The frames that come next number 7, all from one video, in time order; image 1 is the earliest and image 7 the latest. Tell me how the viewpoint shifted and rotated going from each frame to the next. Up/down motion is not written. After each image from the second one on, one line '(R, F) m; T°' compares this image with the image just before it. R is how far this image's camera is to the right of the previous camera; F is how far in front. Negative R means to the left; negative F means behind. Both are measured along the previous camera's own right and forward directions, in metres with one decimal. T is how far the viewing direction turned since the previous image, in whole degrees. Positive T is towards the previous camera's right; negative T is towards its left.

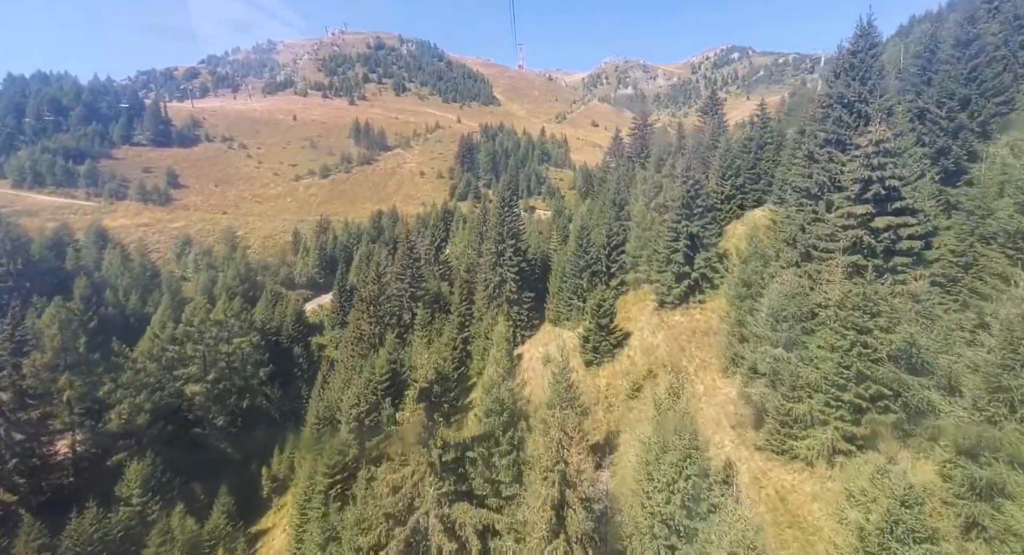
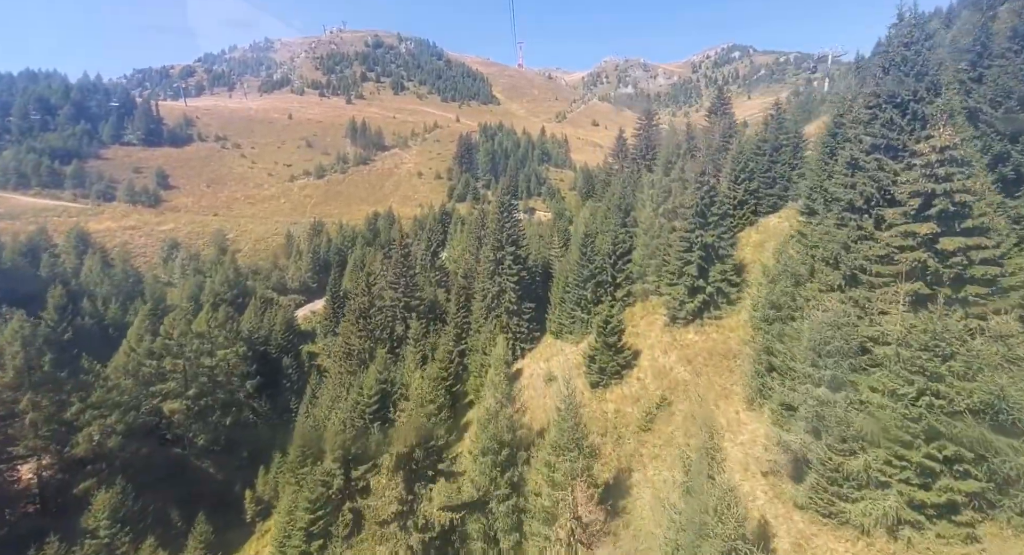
(0.0, +3.4) m; 0°
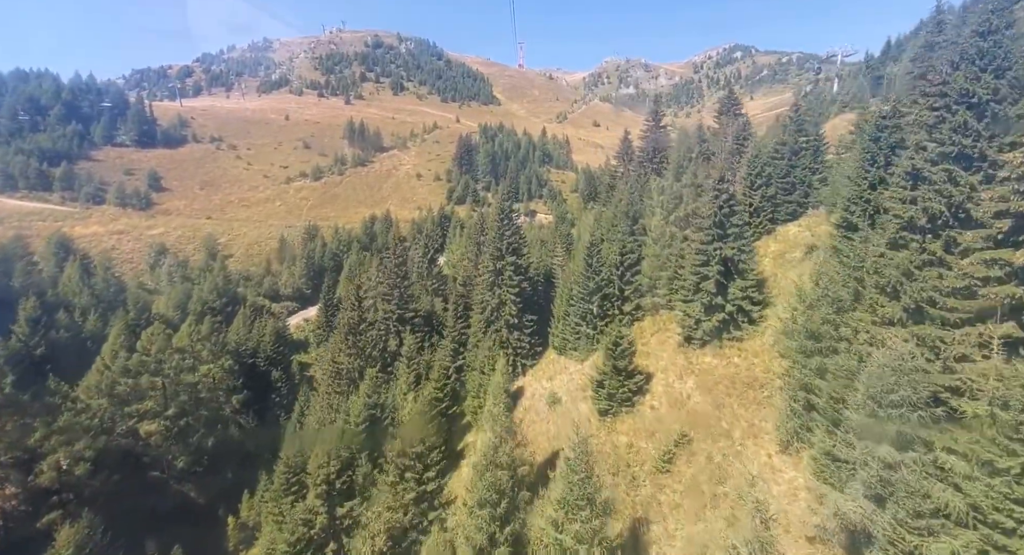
(0.0, +3.5) m; 0°
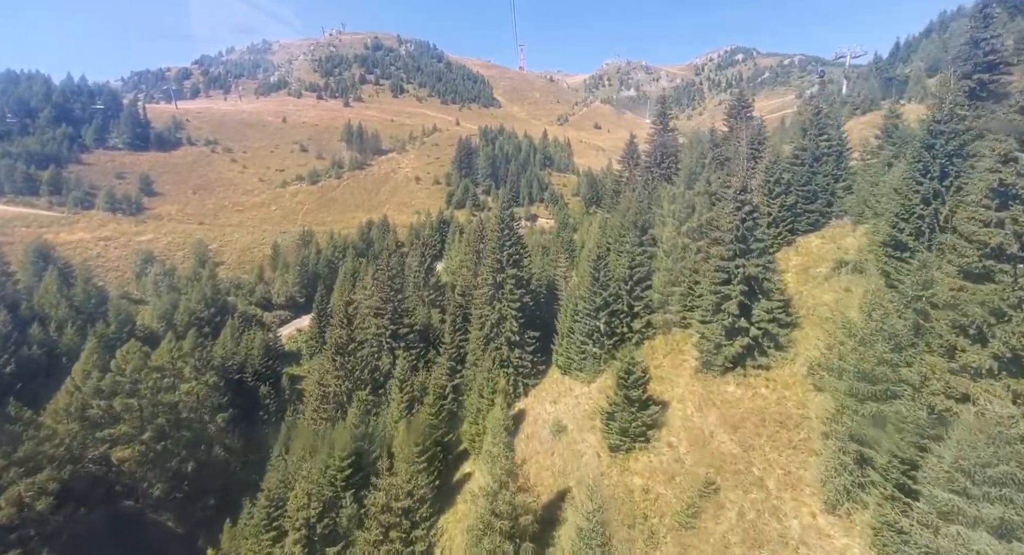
(-0.1, +3.4) m; 0°
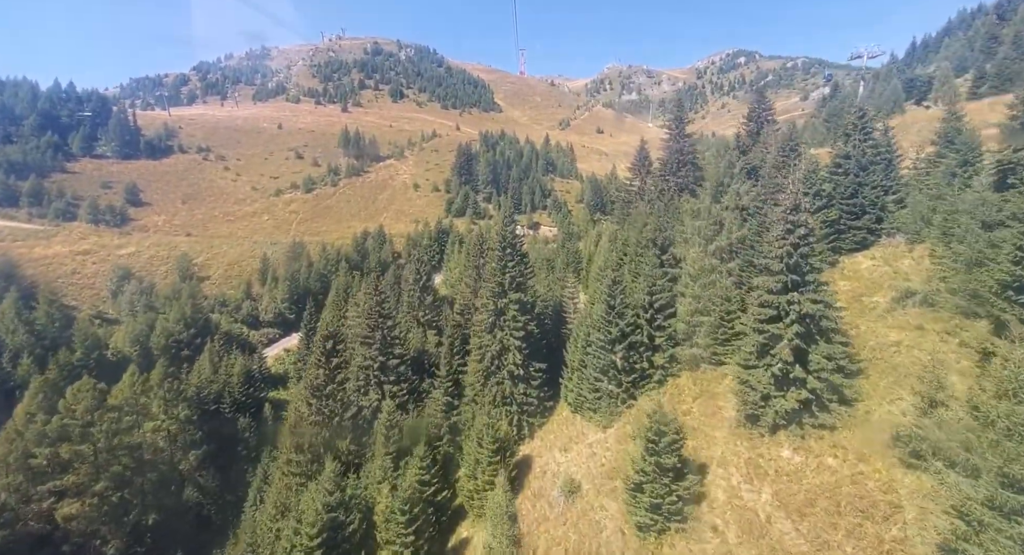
(-0.1, +5.8) m; 0°
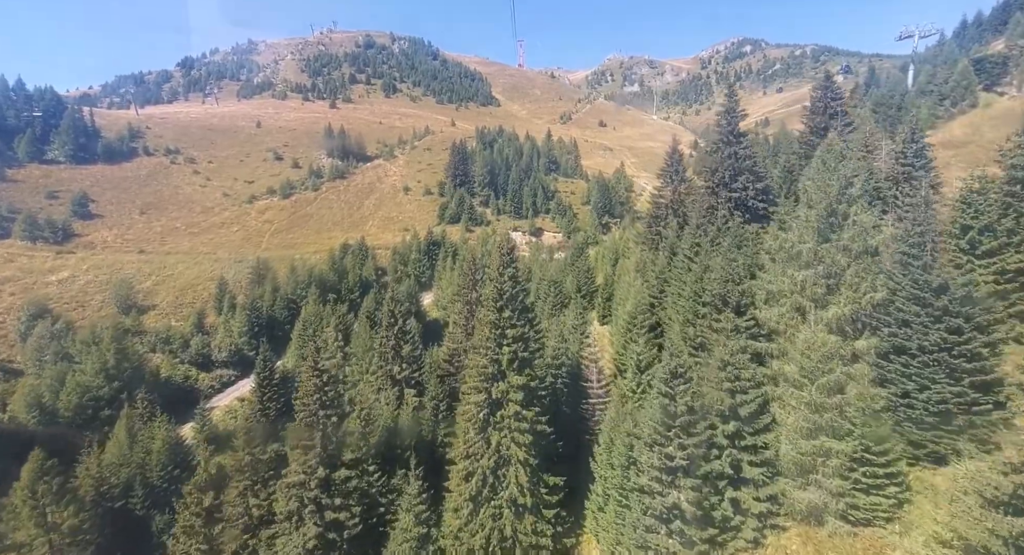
(+0.1, +15.1) m; 0°
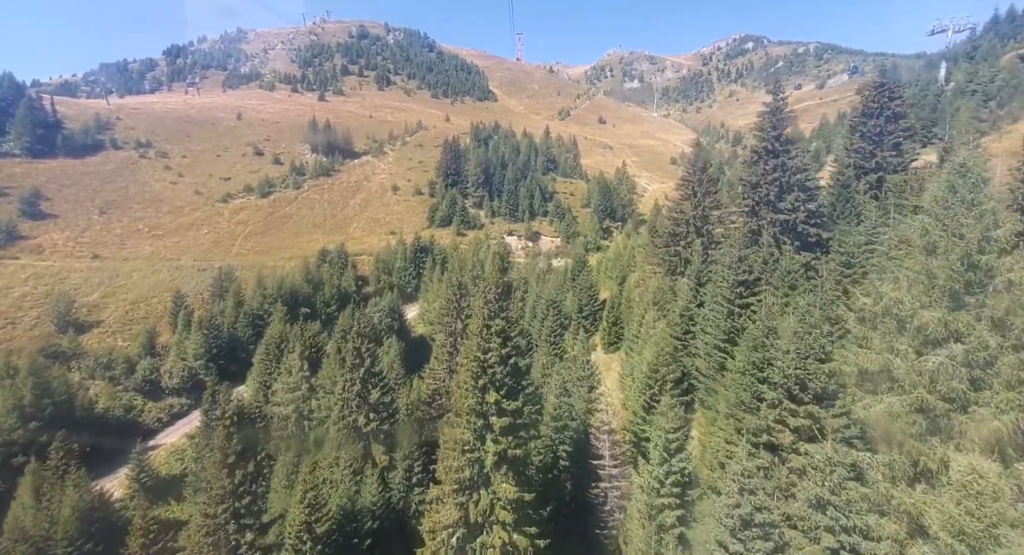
(+0.3, +9.2) m; 0°
